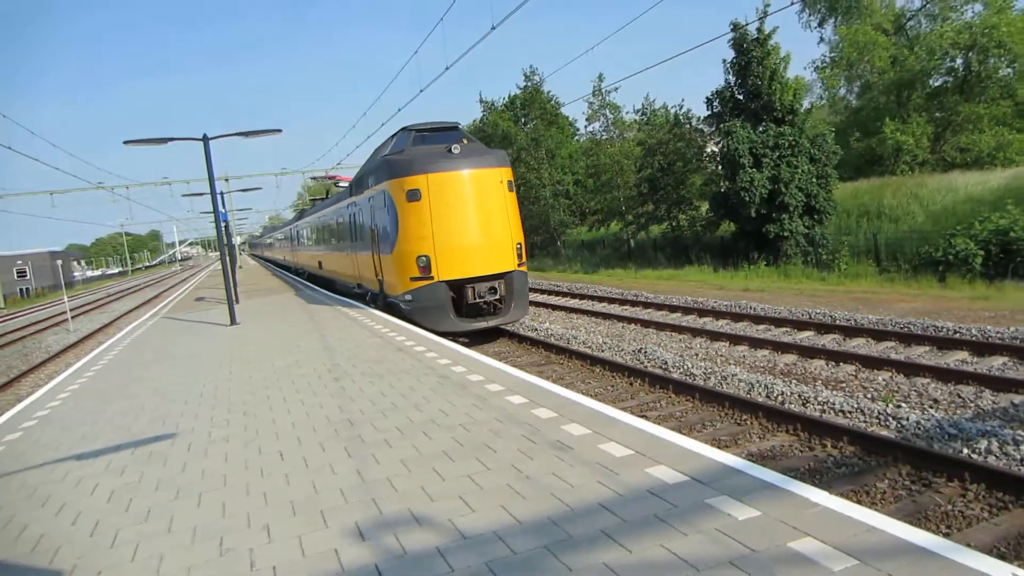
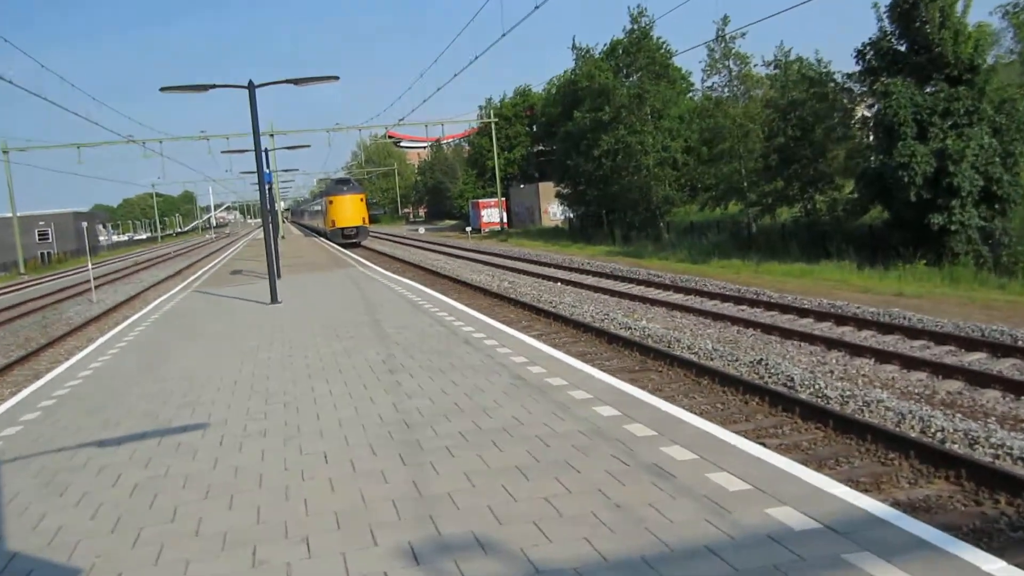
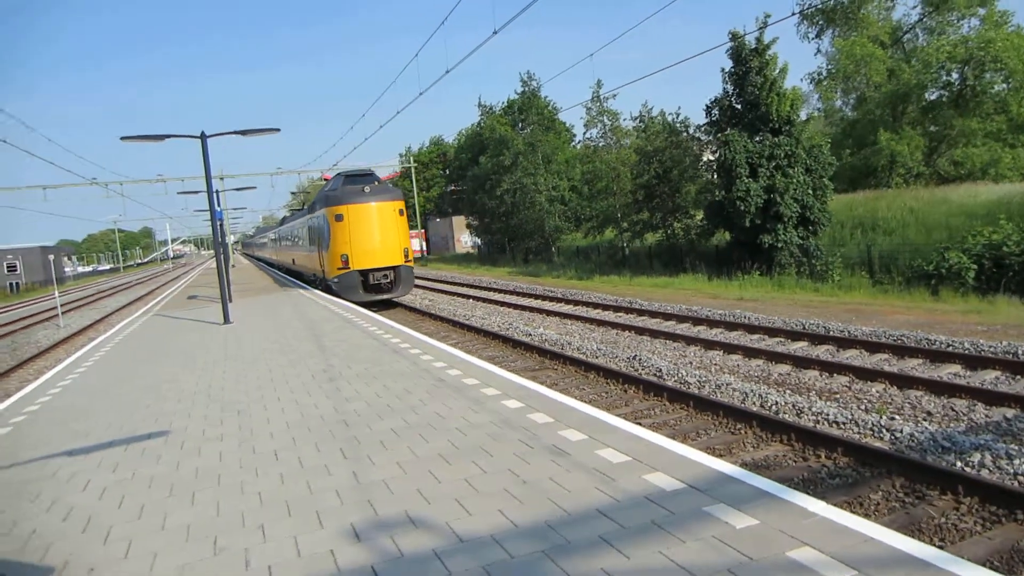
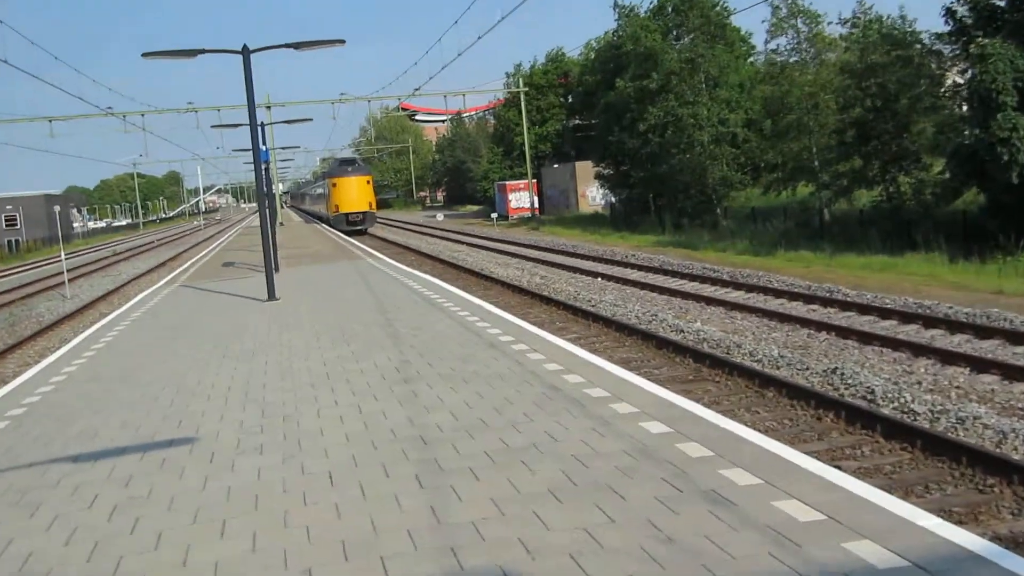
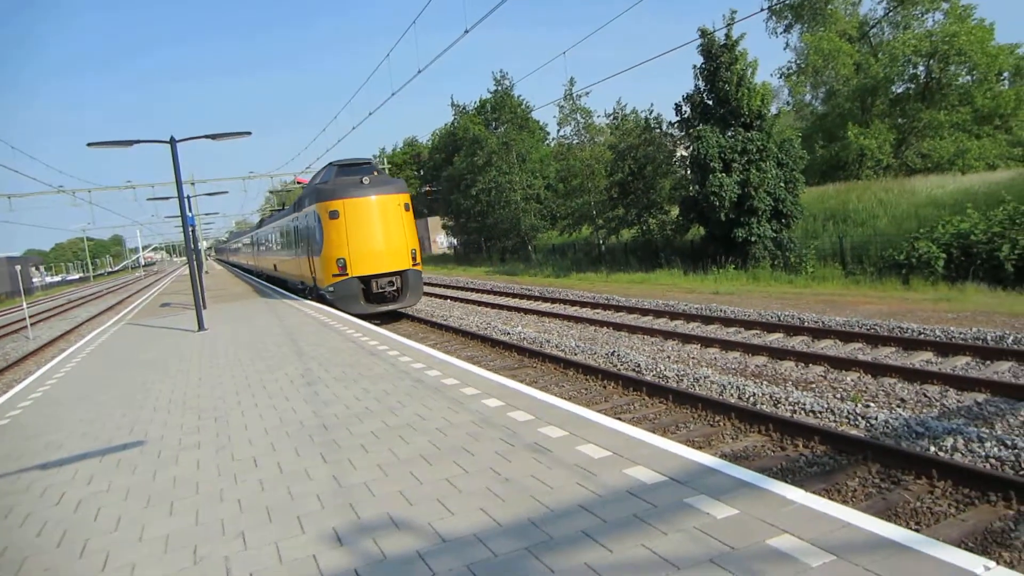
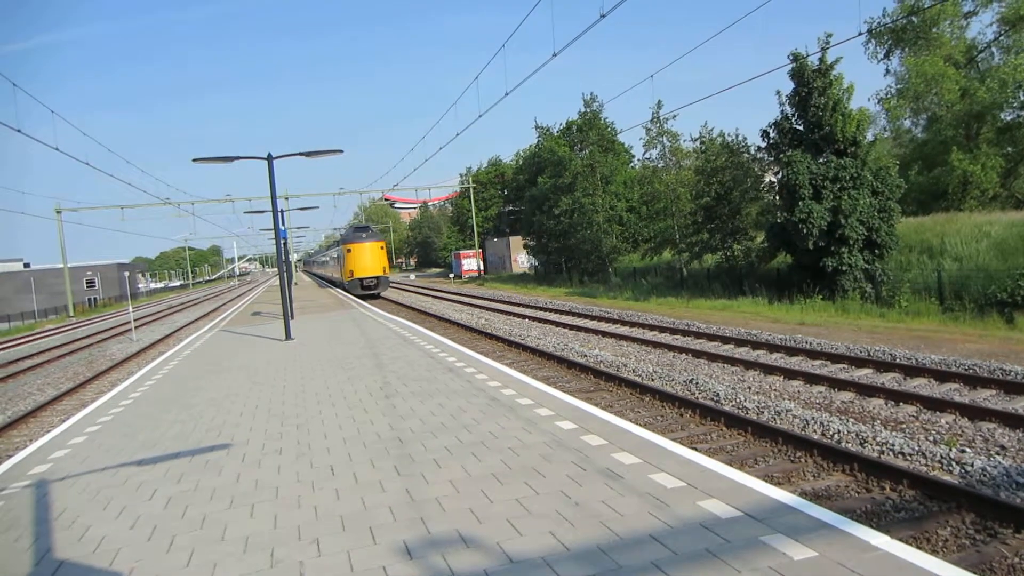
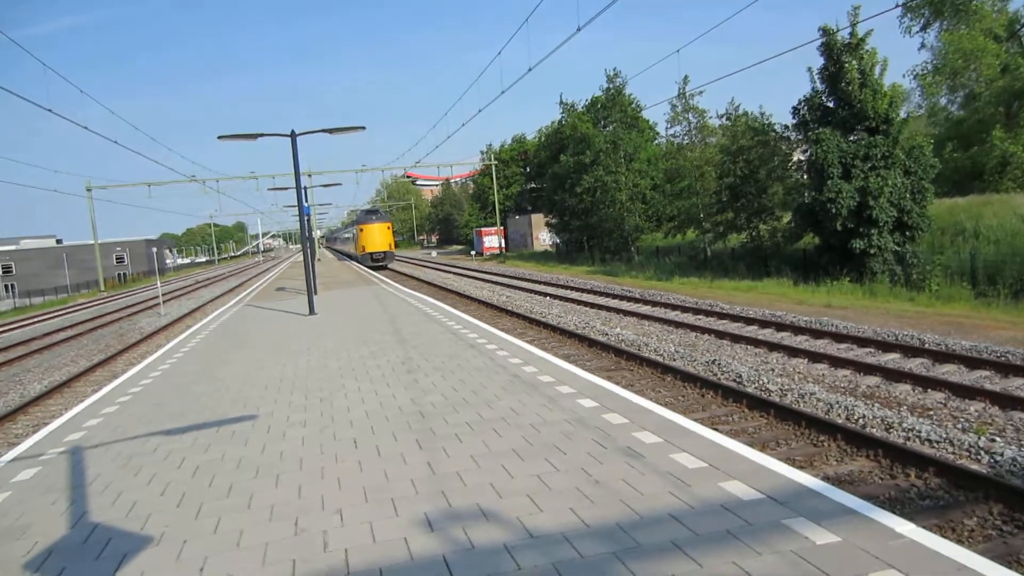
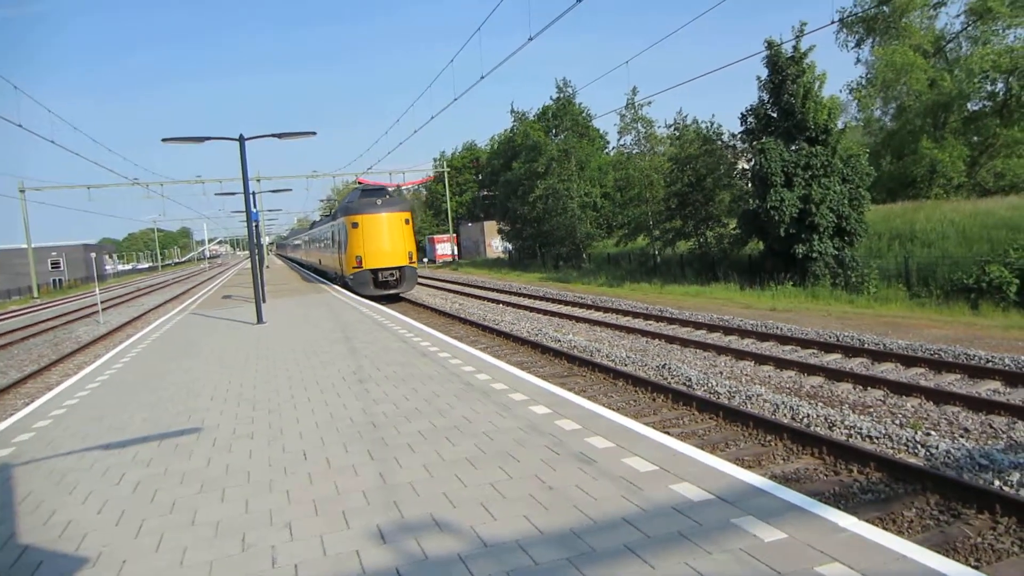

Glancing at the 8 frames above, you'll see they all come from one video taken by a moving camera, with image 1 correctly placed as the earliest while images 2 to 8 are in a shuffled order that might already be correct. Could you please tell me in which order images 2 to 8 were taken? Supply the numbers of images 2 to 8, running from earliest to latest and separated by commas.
5, 3, 8, 6, 7, 2, 4
